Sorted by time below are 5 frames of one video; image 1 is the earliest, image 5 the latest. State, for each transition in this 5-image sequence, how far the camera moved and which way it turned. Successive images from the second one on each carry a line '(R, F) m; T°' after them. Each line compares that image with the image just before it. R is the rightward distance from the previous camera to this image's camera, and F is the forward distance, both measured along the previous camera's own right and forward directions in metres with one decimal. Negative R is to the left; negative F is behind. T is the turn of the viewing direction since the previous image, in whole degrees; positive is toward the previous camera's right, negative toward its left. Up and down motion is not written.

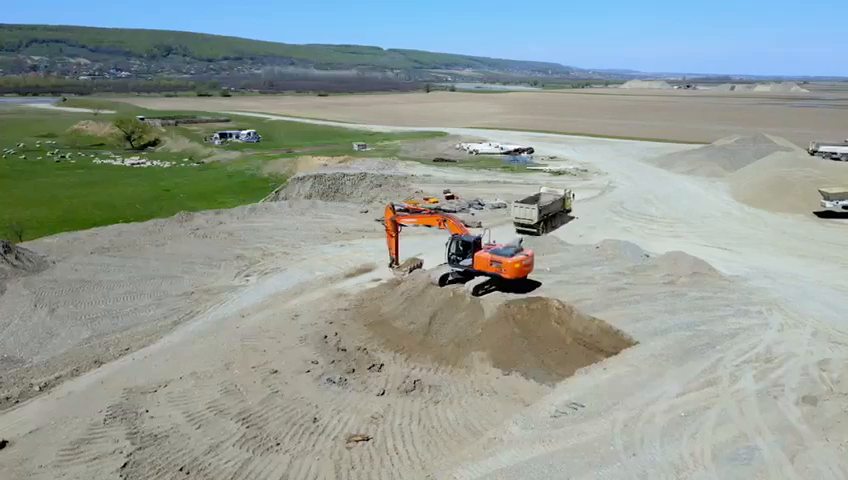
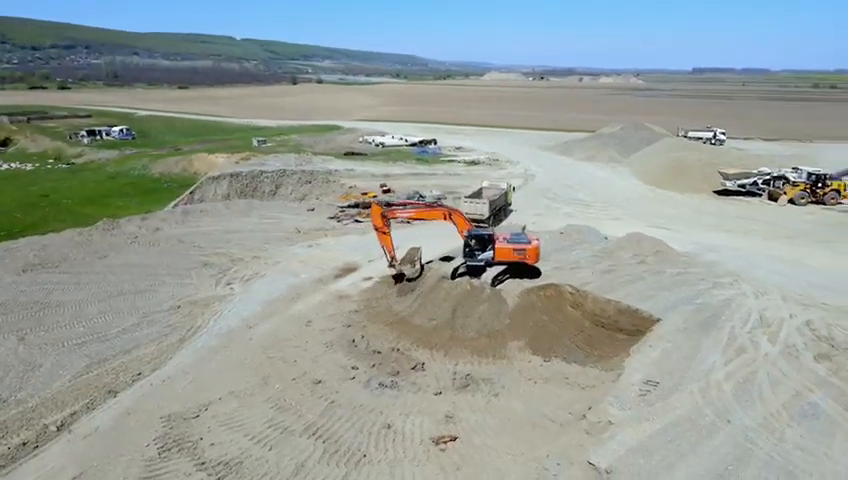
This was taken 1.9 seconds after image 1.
(-3.7, +0.5) m; +12°
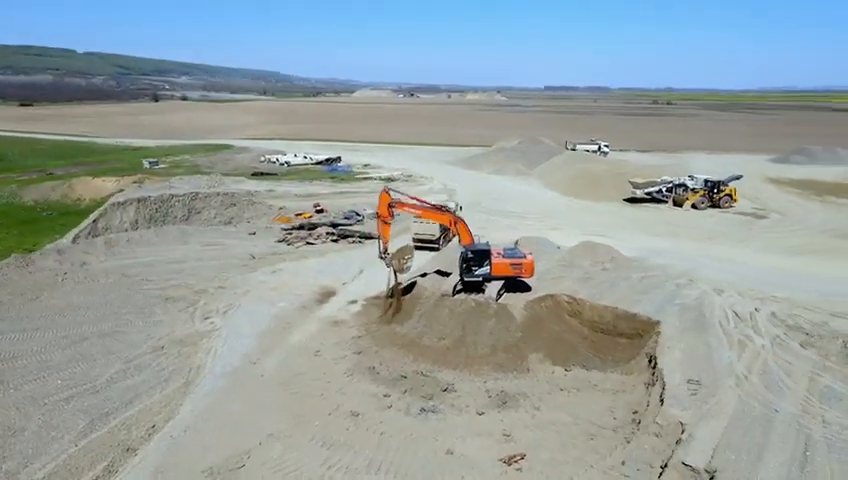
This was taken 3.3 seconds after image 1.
(-3.2, +0.5) m; +12°
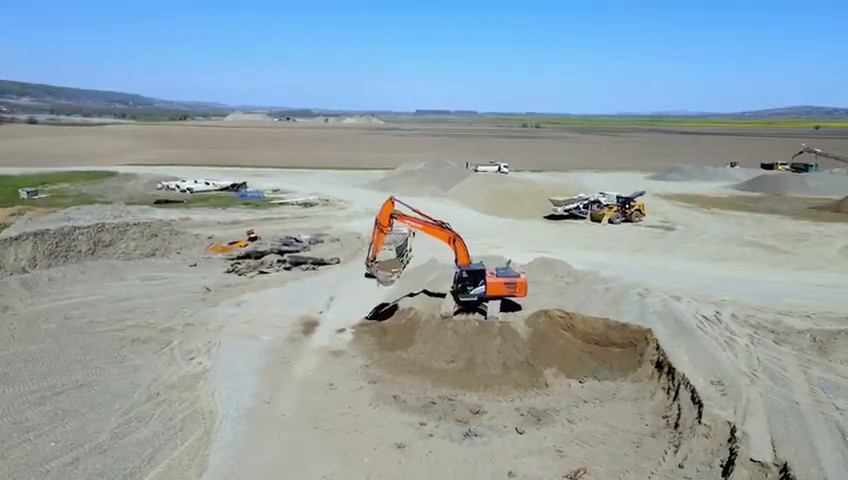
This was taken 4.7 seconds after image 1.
(-3.1, +0.5) m; +11°
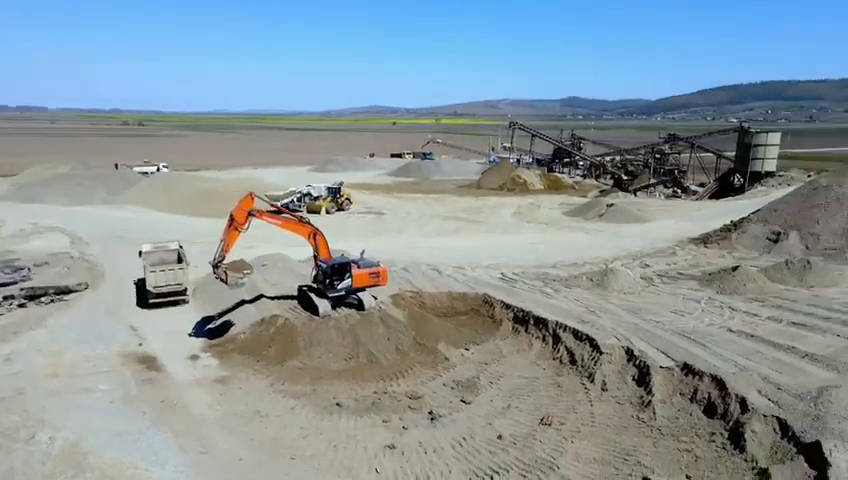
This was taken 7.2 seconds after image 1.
(-6.0, +2.1) m; +35°
